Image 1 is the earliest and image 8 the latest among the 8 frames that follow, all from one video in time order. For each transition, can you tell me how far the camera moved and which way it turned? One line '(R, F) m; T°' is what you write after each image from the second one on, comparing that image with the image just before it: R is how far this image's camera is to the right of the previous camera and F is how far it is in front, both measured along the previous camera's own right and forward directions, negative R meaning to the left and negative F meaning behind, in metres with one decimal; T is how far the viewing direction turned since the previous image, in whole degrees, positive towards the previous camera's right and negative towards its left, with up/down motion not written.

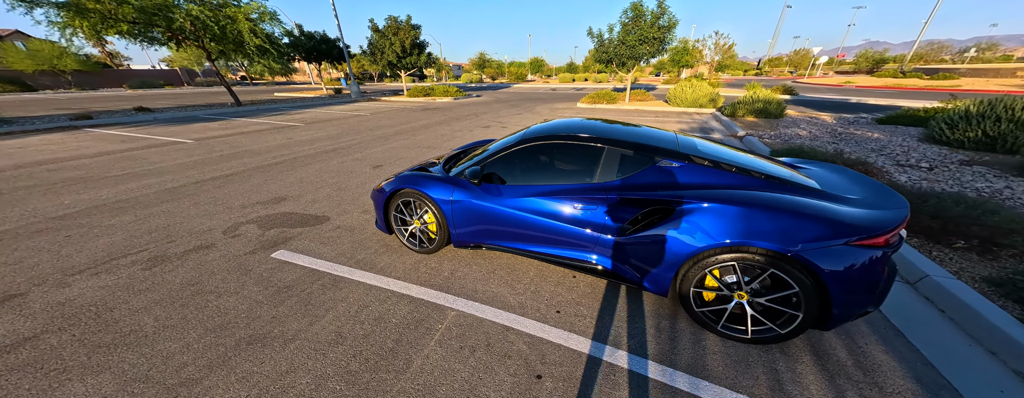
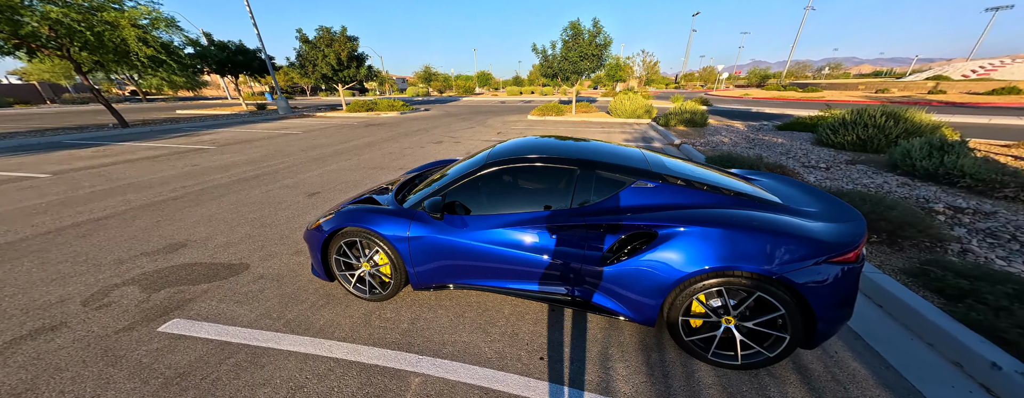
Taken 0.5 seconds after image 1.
(-0.1, +0.3) m; +10°
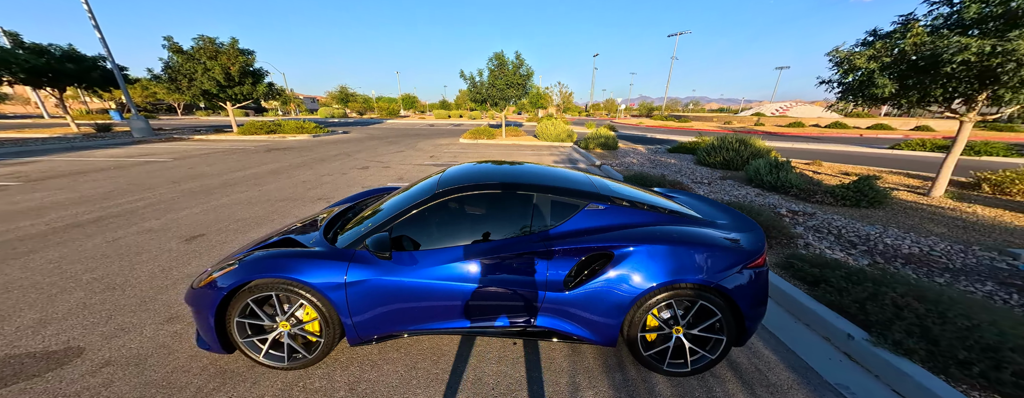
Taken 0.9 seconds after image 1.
(-0.2, +0.1) m; +14°
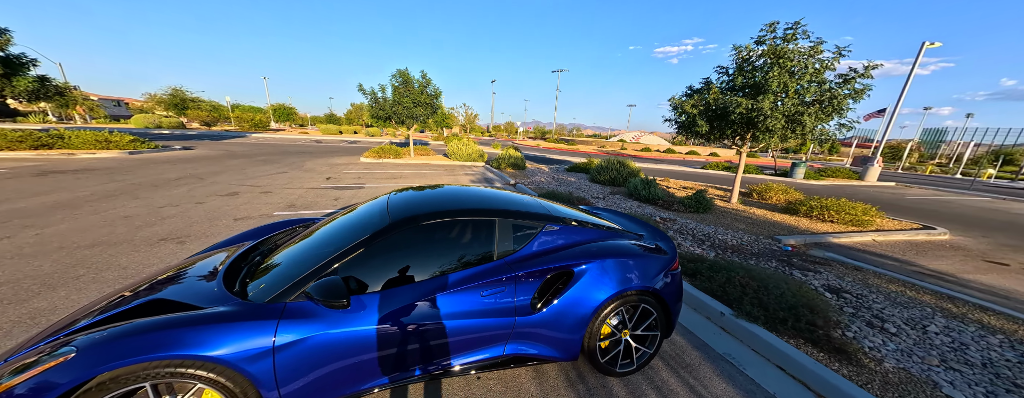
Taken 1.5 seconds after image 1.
(-0.4, +0.1) m; +19°
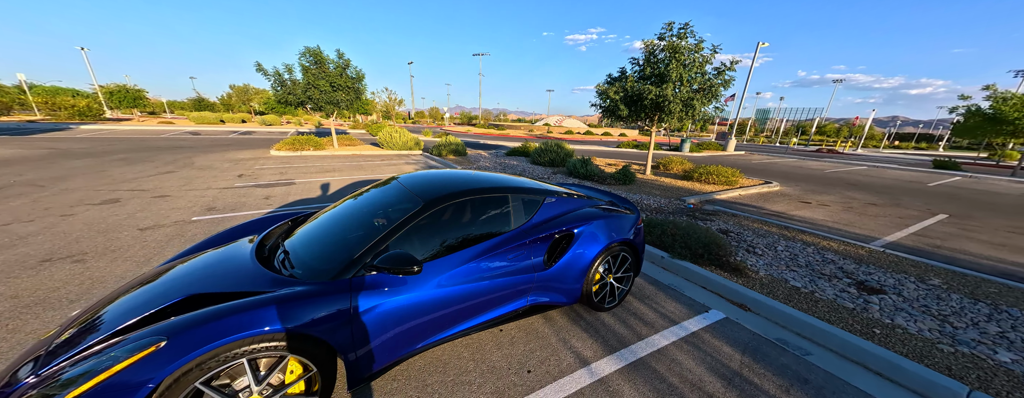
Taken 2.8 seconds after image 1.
(-0.7, -0.3) m; +14°
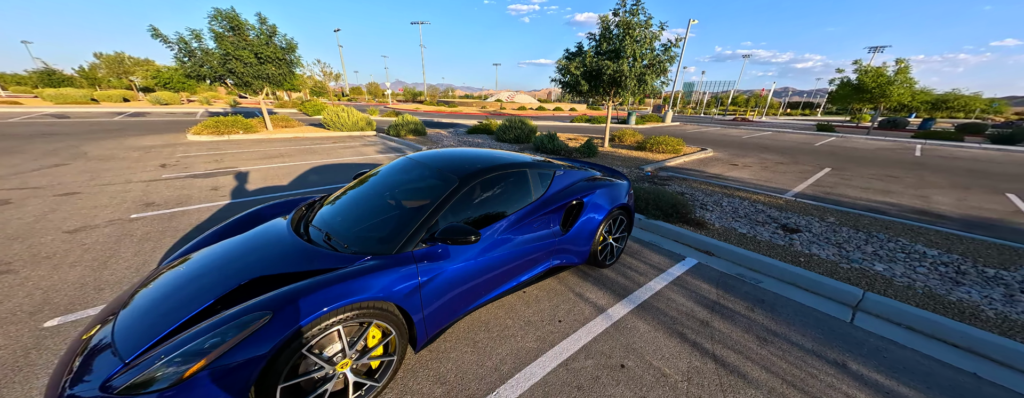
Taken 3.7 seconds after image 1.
(-0.6, -0.2) m; +10°
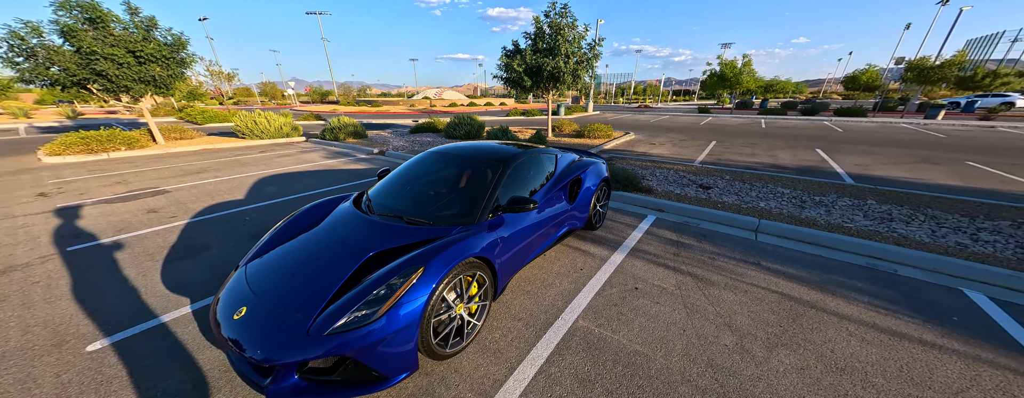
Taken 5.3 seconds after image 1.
(-0.9, -0.5) m; +13°
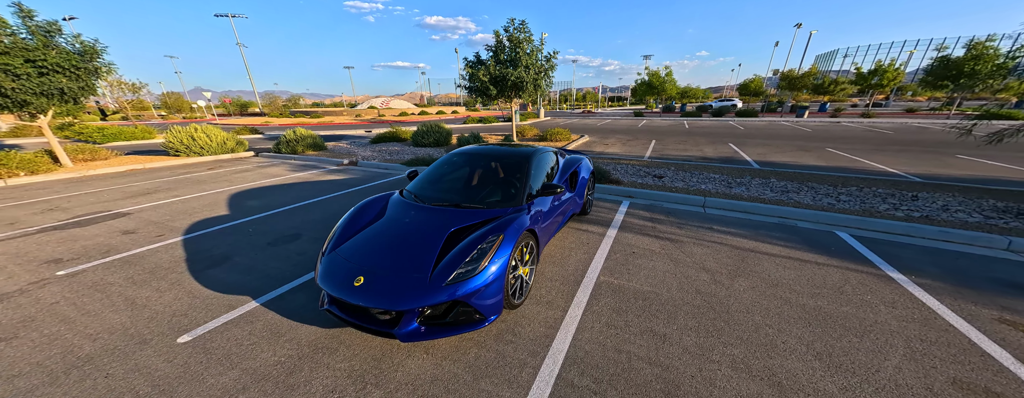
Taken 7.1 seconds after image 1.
(-0.9, -0.5) m; +10°
